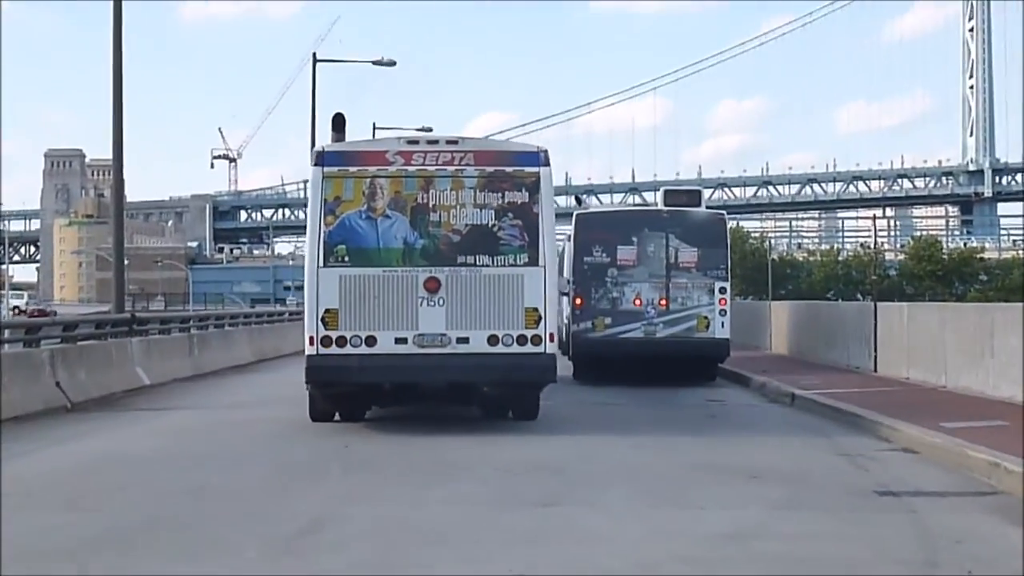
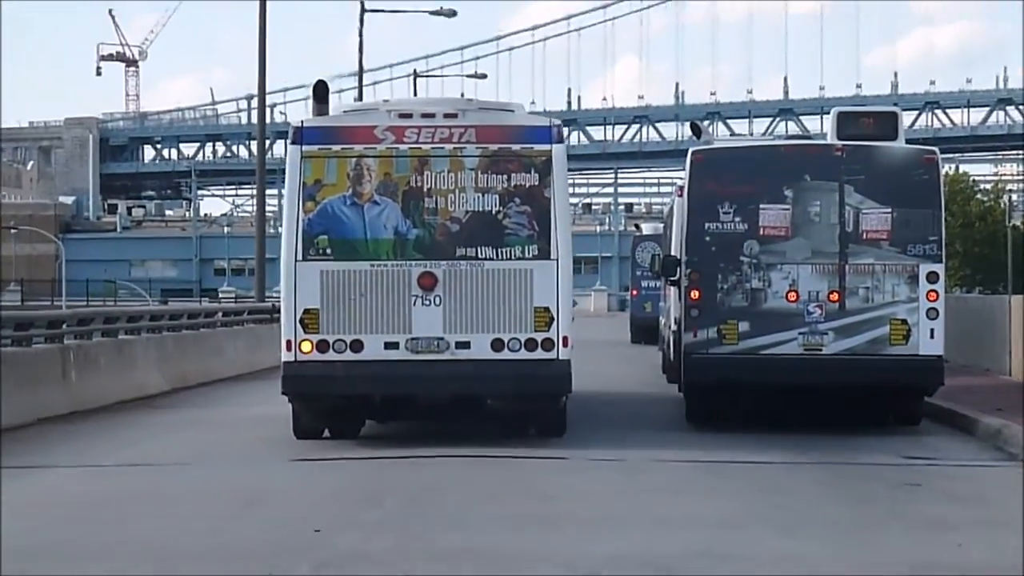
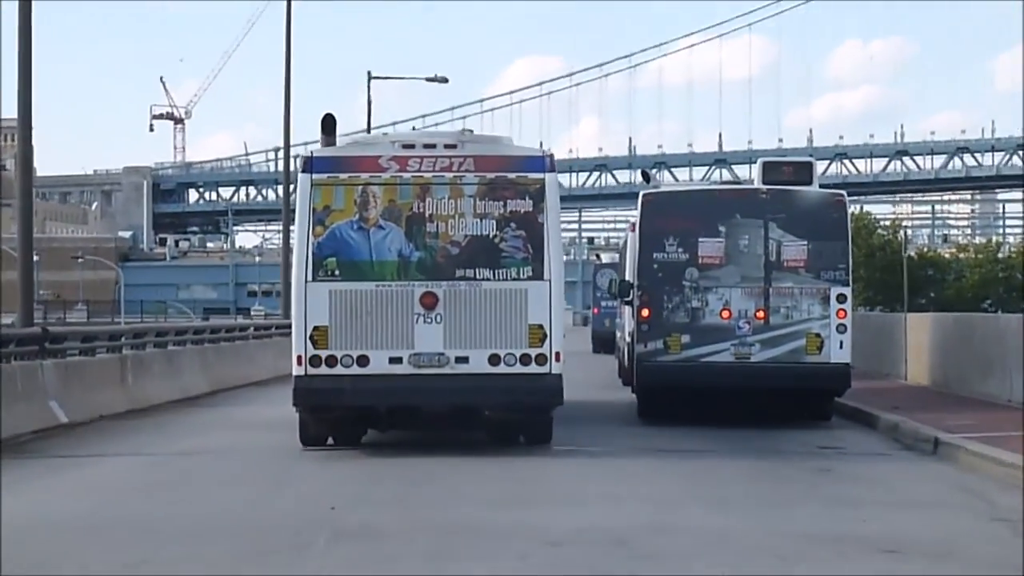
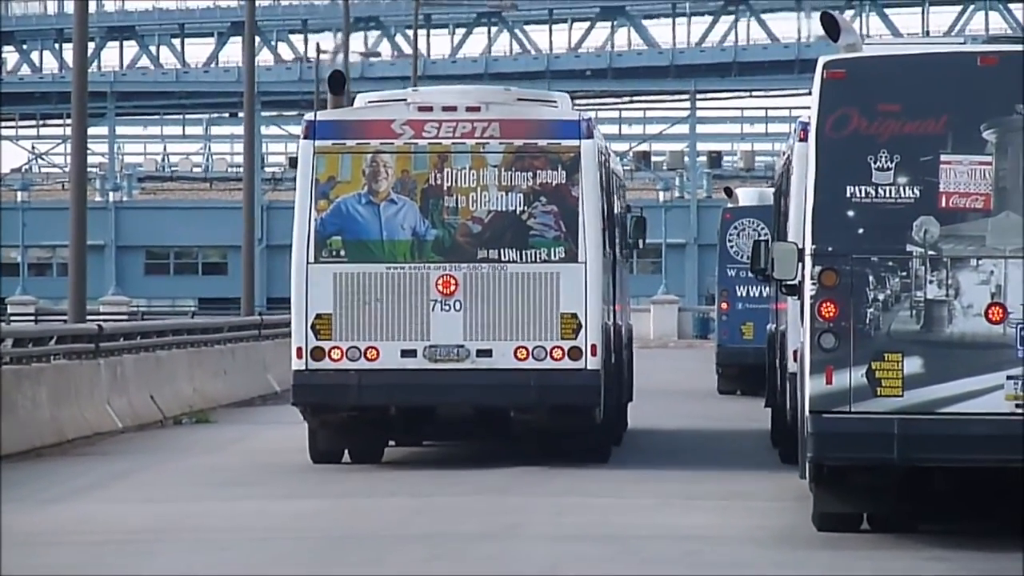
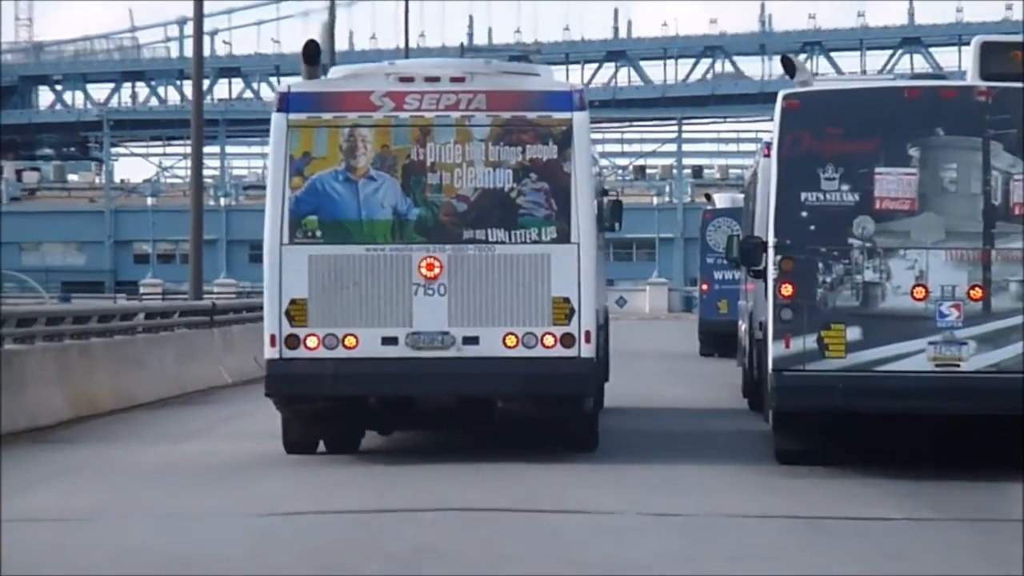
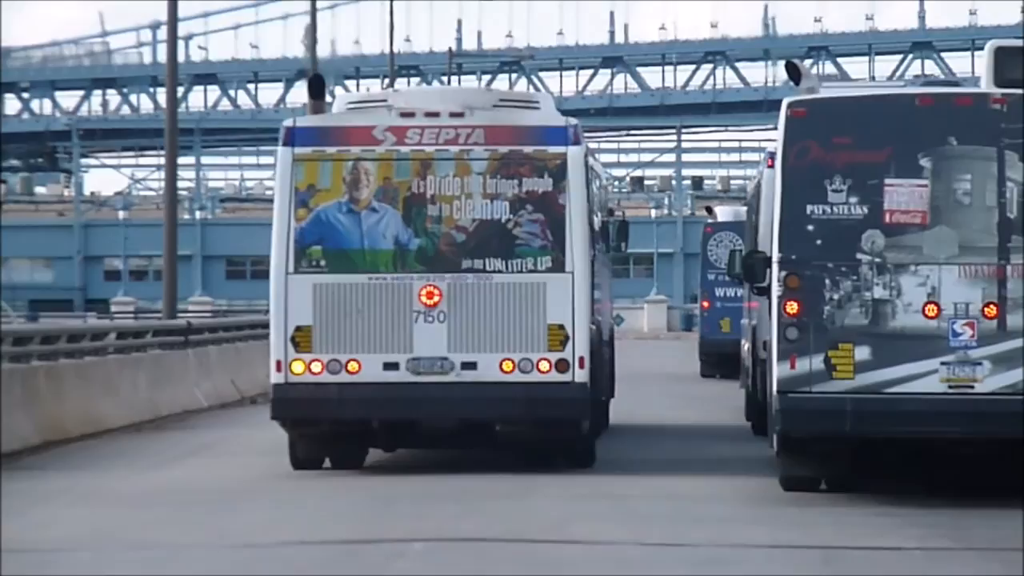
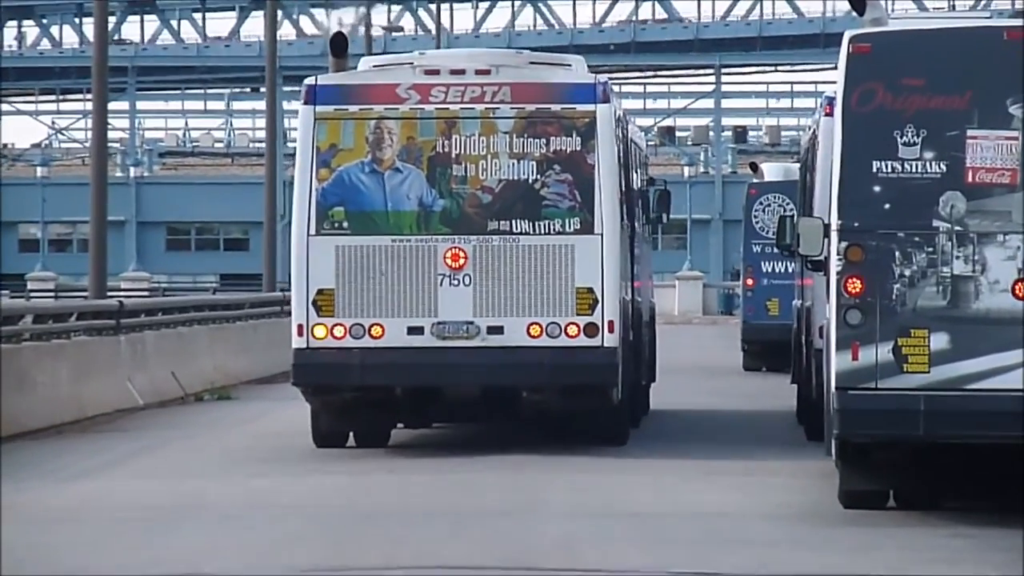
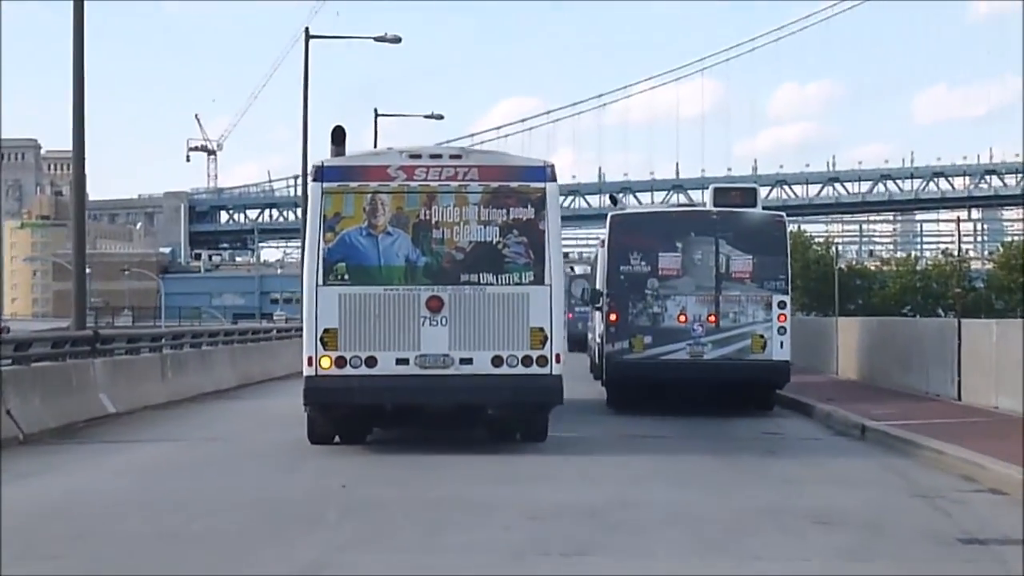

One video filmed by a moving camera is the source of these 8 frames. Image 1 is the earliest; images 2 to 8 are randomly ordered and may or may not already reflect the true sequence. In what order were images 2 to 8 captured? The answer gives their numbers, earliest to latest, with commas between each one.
8, 3, 2, 5, 6, 7, 4
